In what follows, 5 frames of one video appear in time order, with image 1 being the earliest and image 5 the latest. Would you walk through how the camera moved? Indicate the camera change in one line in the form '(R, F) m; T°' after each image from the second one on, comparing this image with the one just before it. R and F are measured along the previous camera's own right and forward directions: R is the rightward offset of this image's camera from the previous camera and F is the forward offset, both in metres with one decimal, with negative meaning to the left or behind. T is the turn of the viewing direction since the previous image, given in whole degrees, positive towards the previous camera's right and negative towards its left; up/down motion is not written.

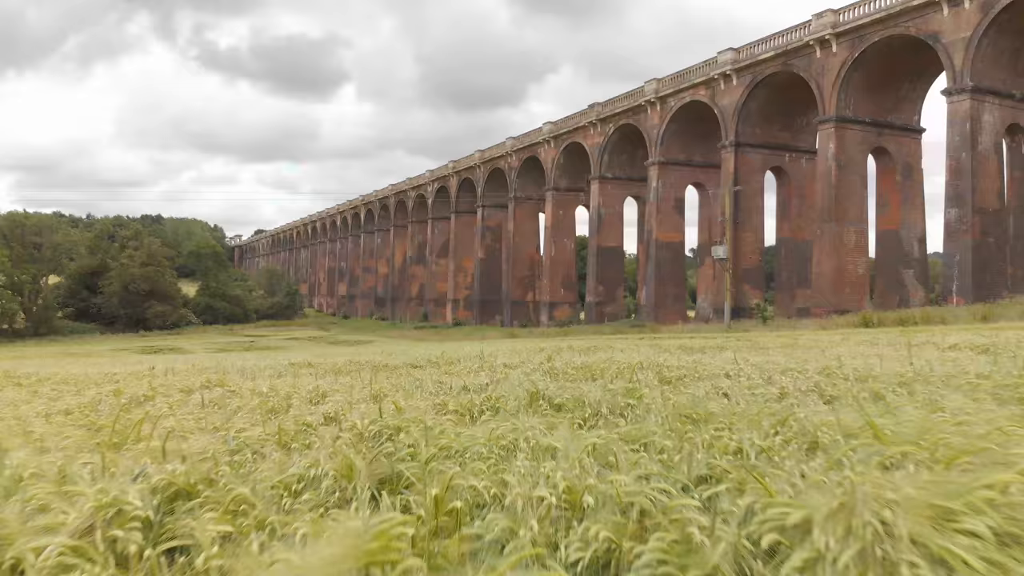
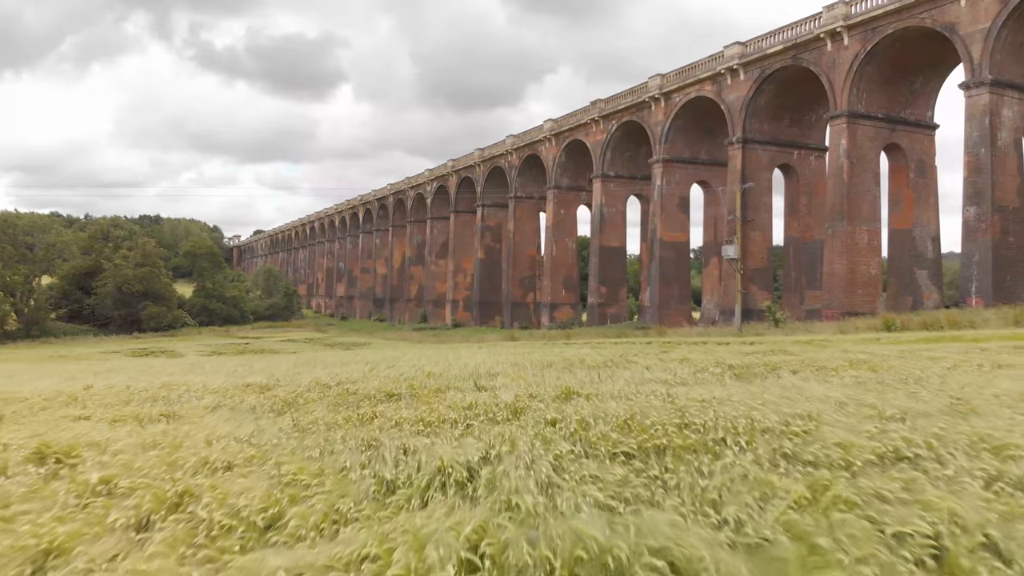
(0.0, +1.0) m; 0°
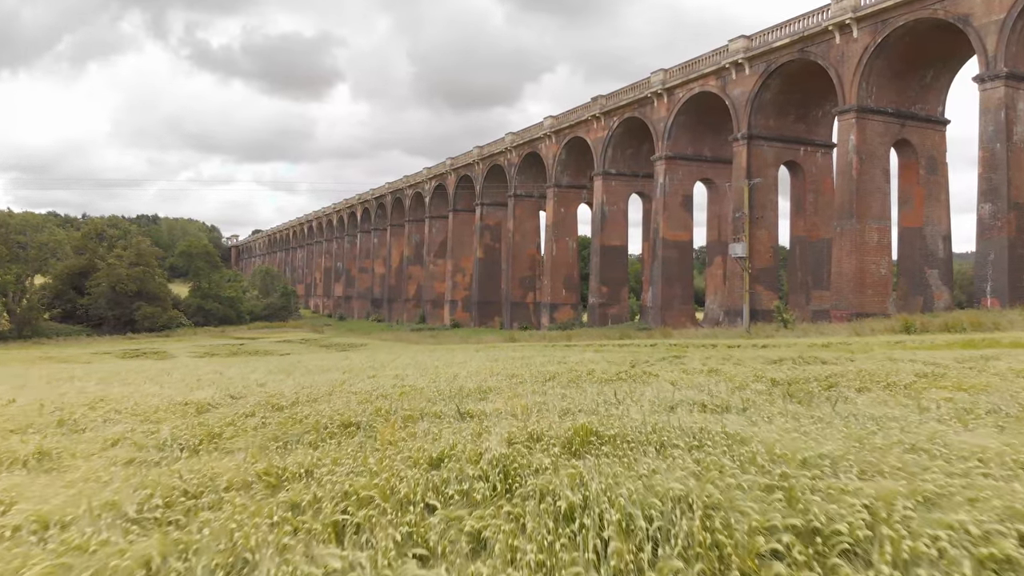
(0.0, +0.8) m; 0°
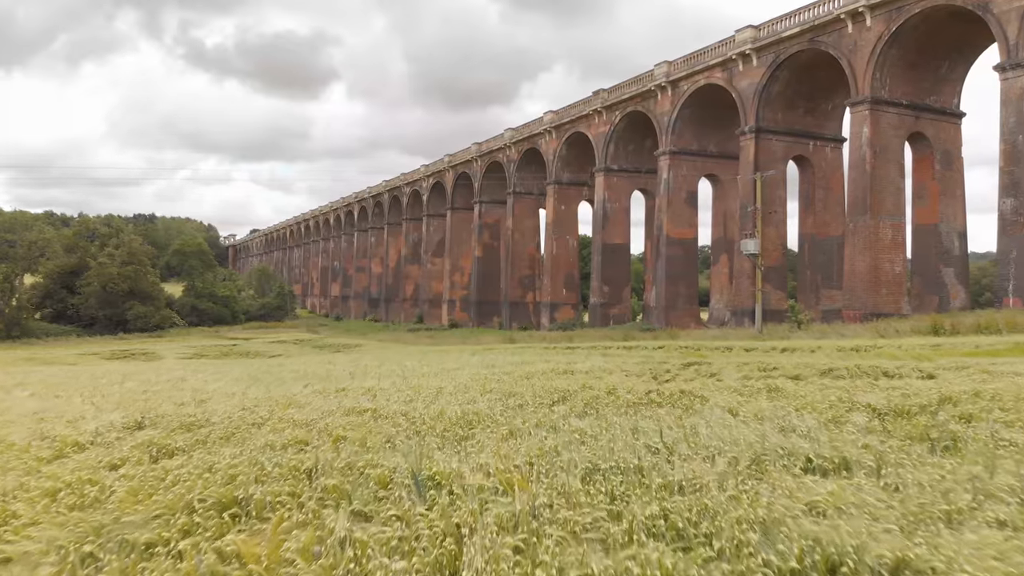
(0.0, +1.1) m; 0°
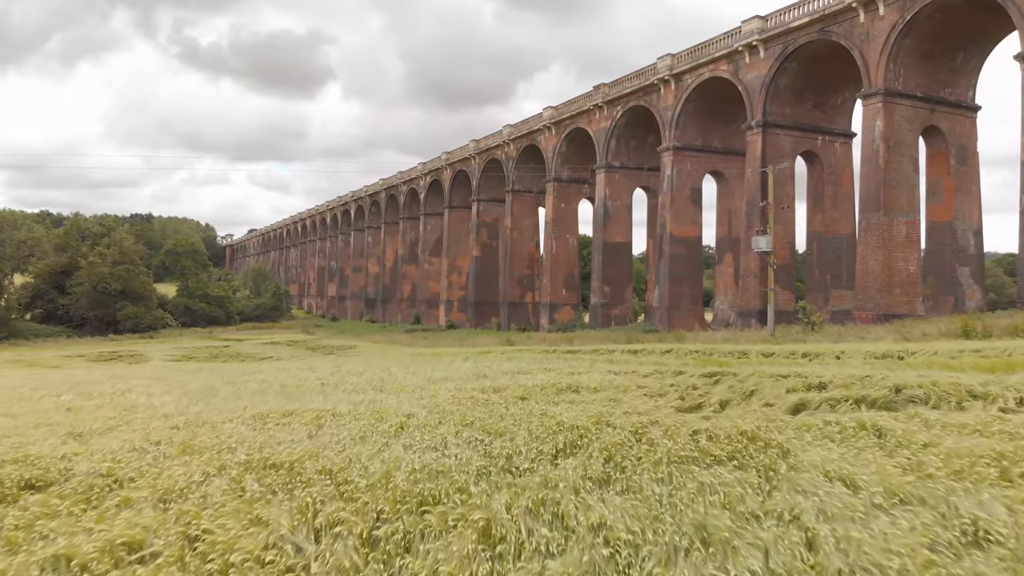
(+0.1, +1.0) m; 0°
